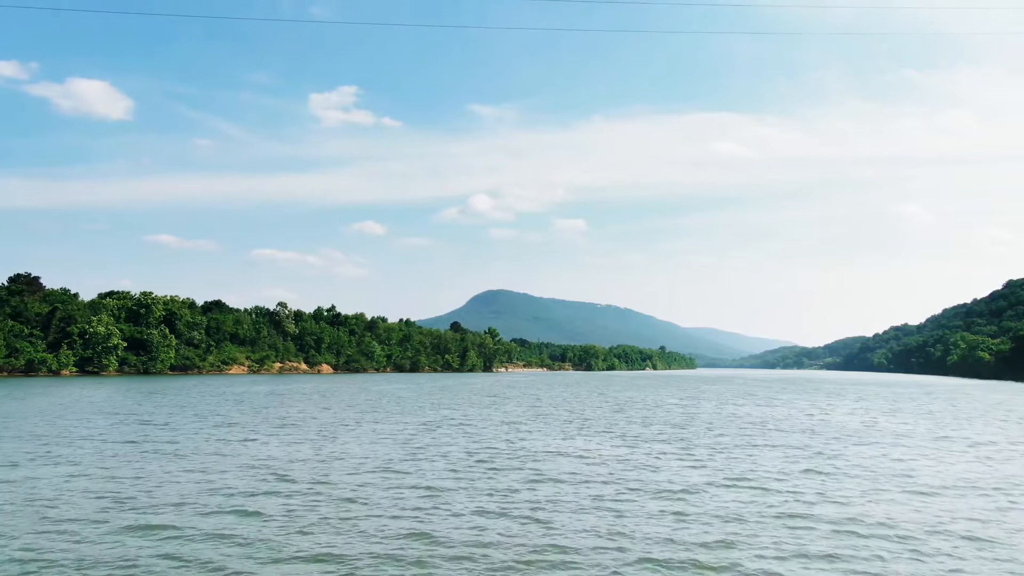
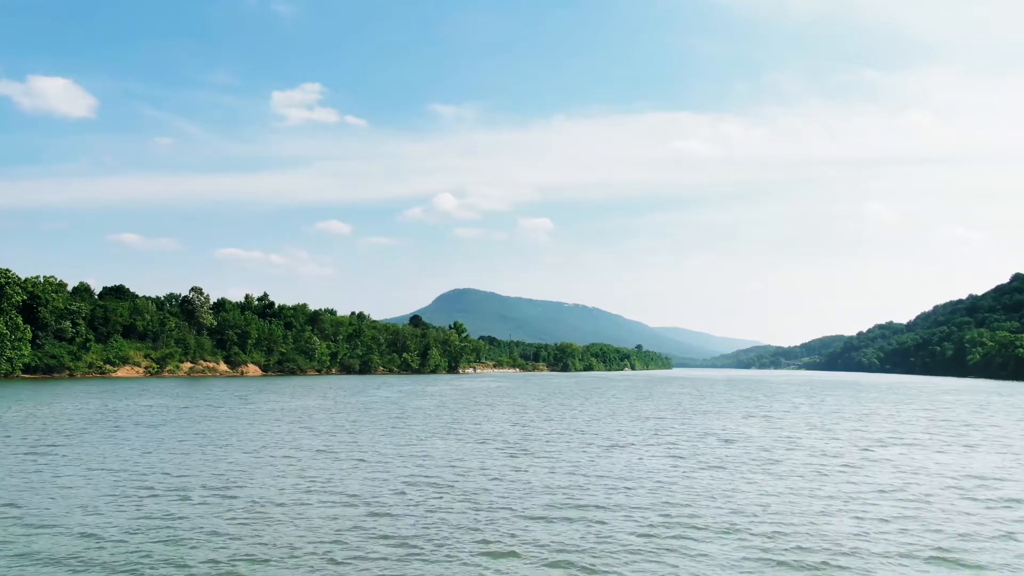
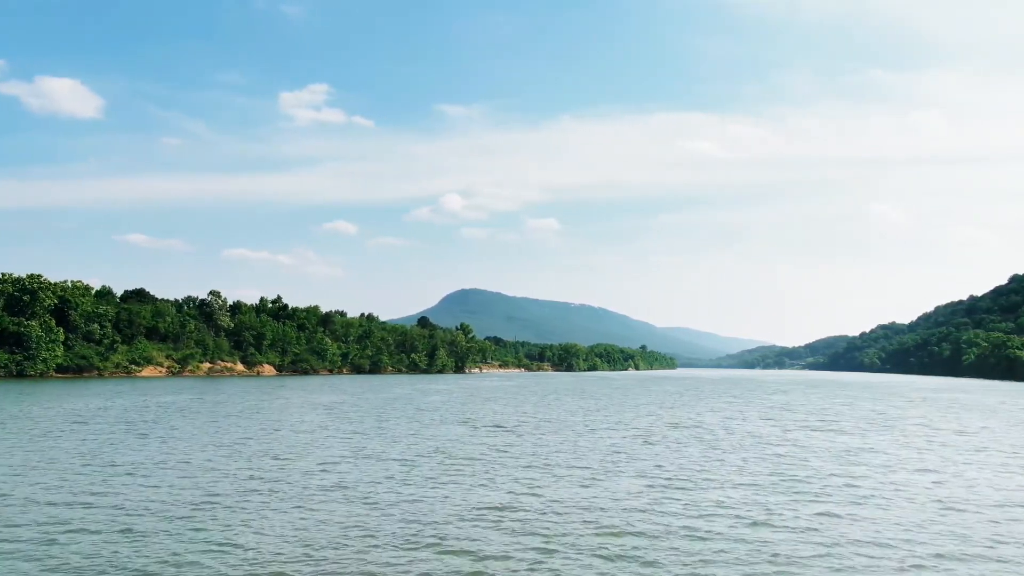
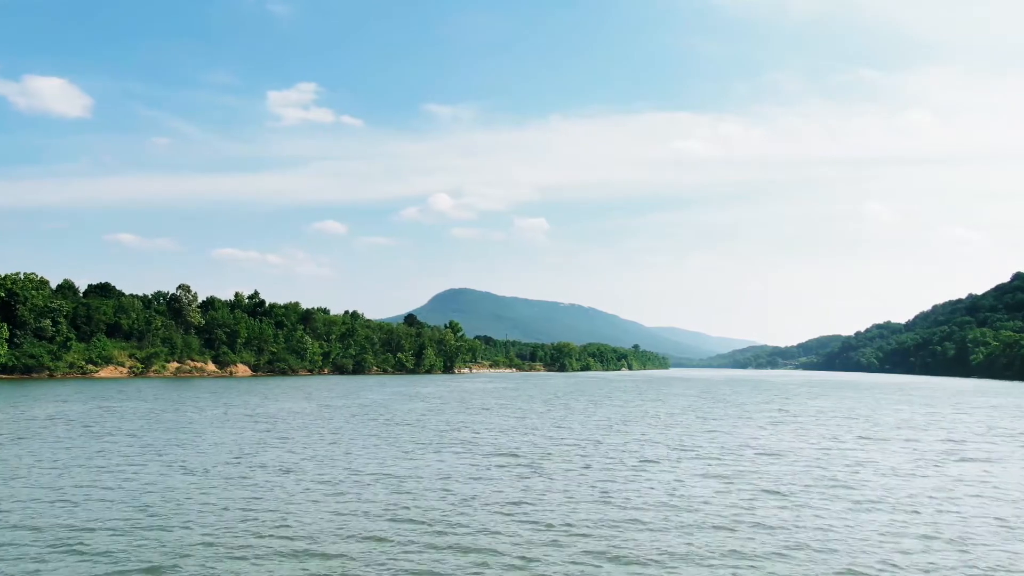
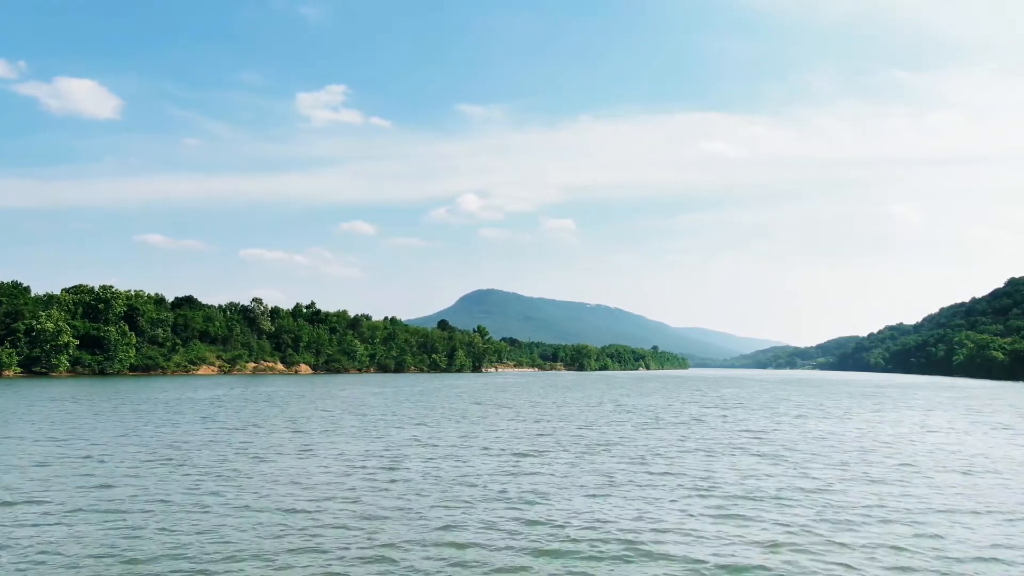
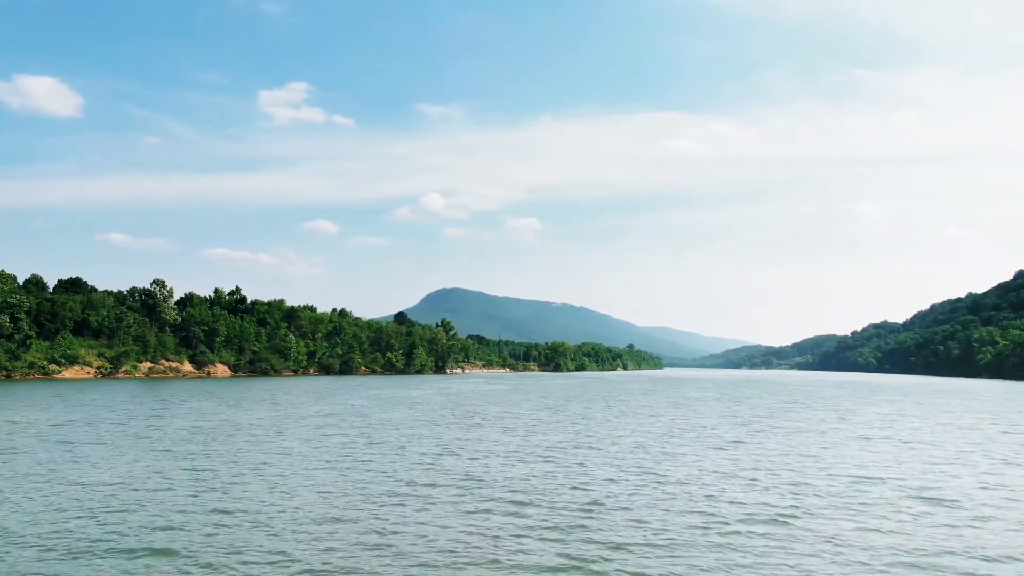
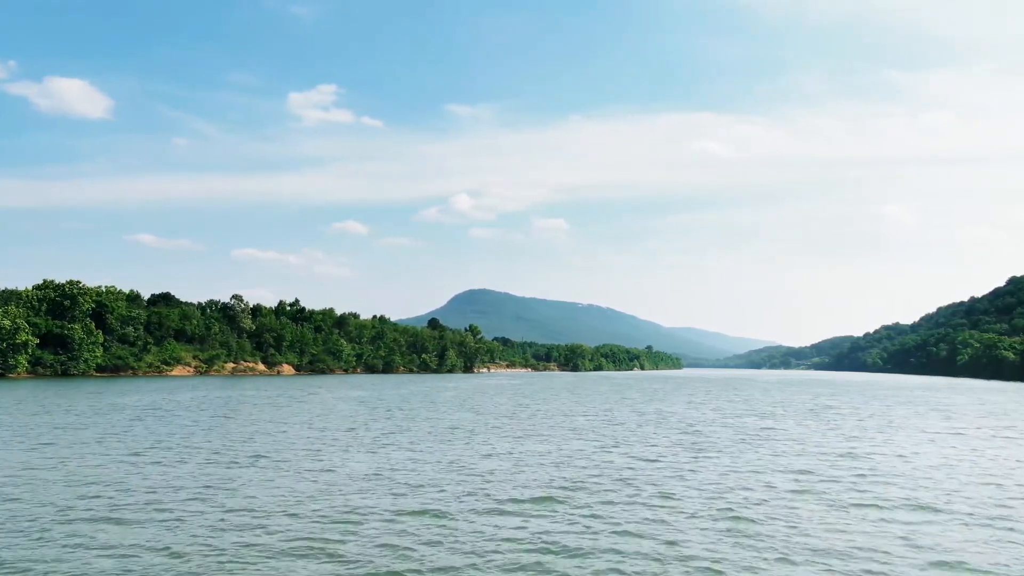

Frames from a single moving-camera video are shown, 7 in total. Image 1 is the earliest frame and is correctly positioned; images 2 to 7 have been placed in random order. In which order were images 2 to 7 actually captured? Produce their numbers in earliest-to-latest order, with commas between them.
5, 7, 3, 2, 4, 6
